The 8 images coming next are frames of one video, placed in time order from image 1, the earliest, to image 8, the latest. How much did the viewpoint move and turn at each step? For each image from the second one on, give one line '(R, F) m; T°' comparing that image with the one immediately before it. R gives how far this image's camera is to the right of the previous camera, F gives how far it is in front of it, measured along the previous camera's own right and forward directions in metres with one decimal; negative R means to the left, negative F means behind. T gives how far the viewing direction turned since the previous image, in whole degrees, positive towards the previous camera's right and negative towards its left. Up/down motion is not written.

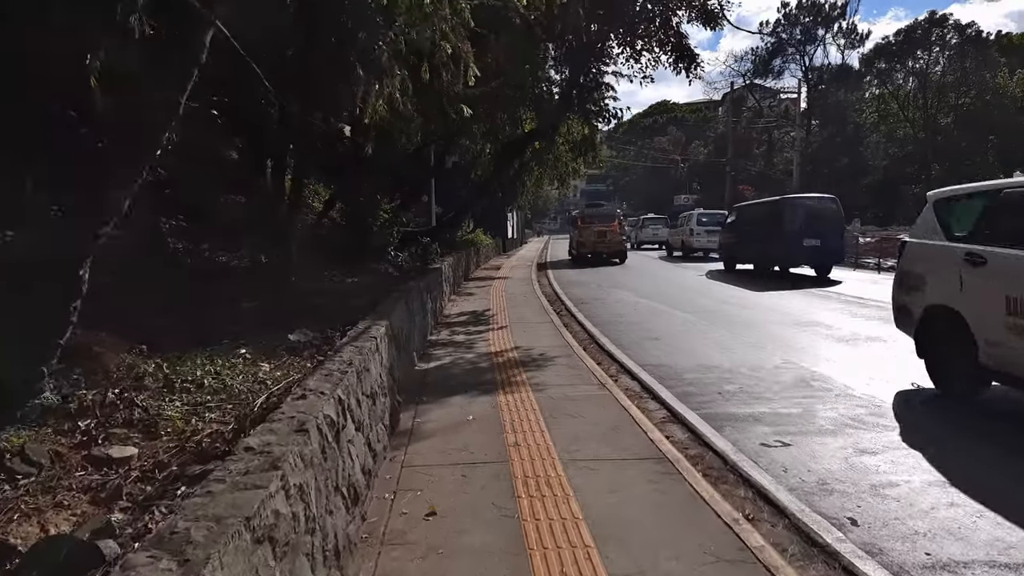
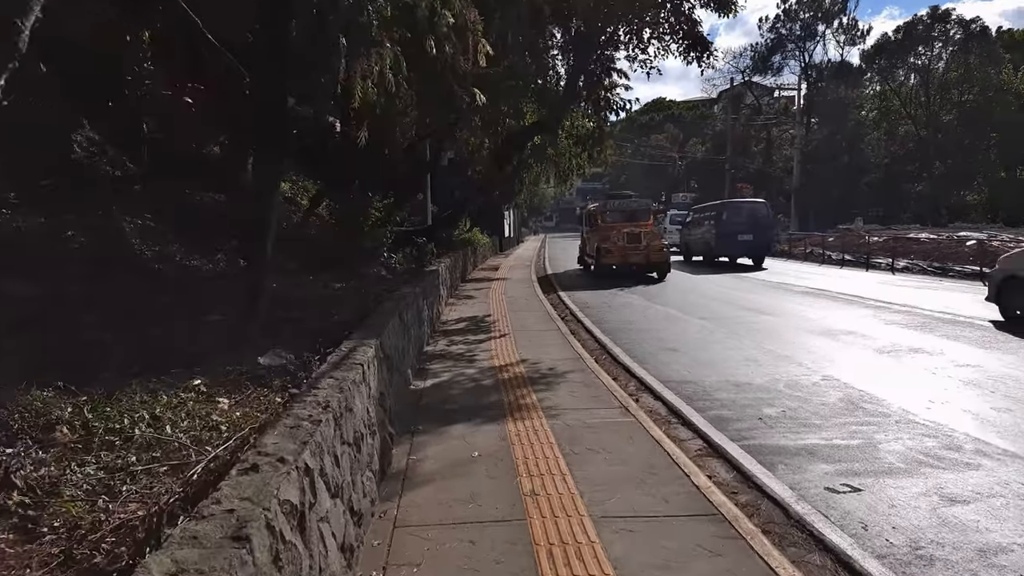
(-0.1, +1.0) m; 0°
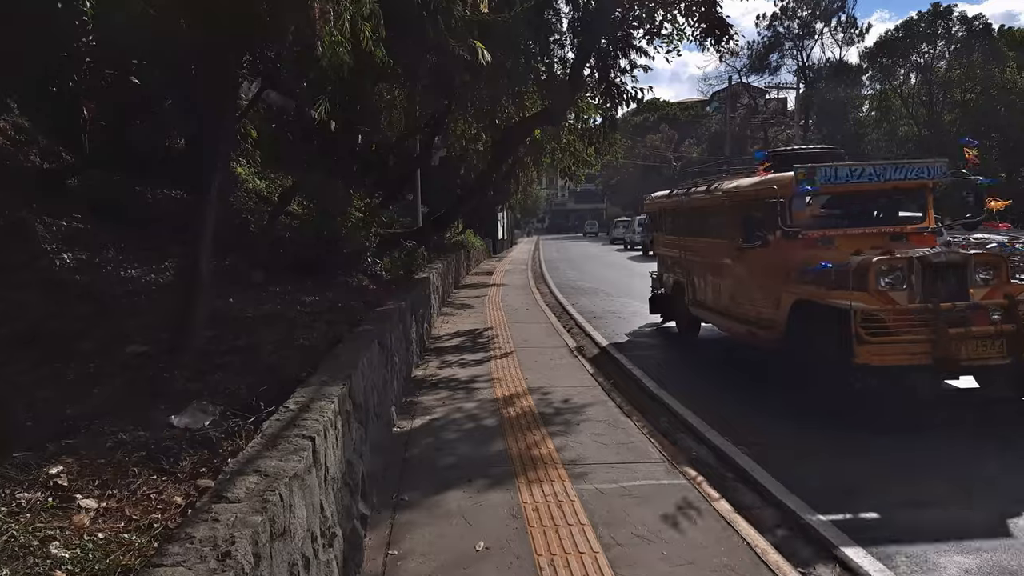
(-0.1, +1.5) m; +1°
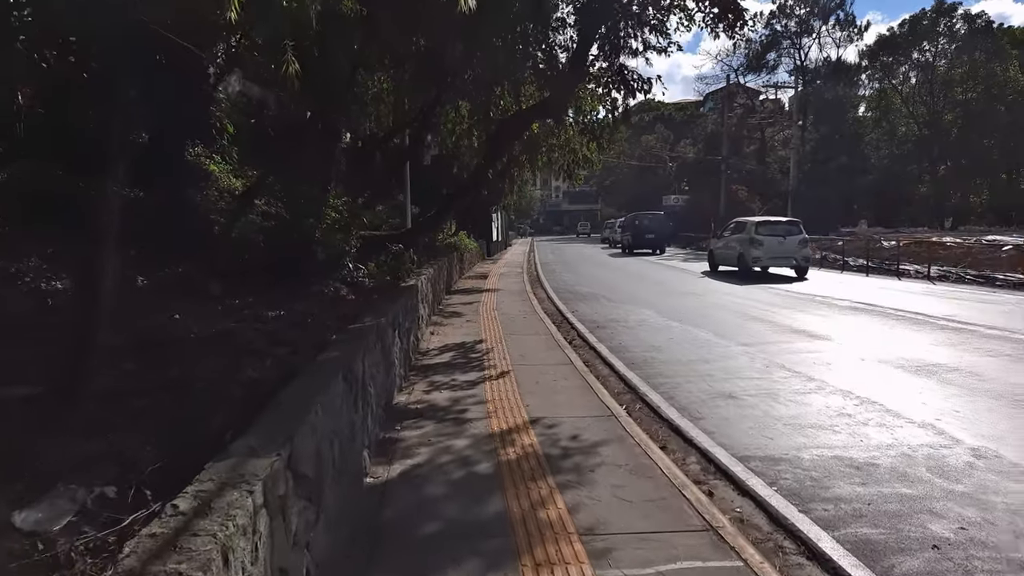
(0.0, +1.1) m; 0°
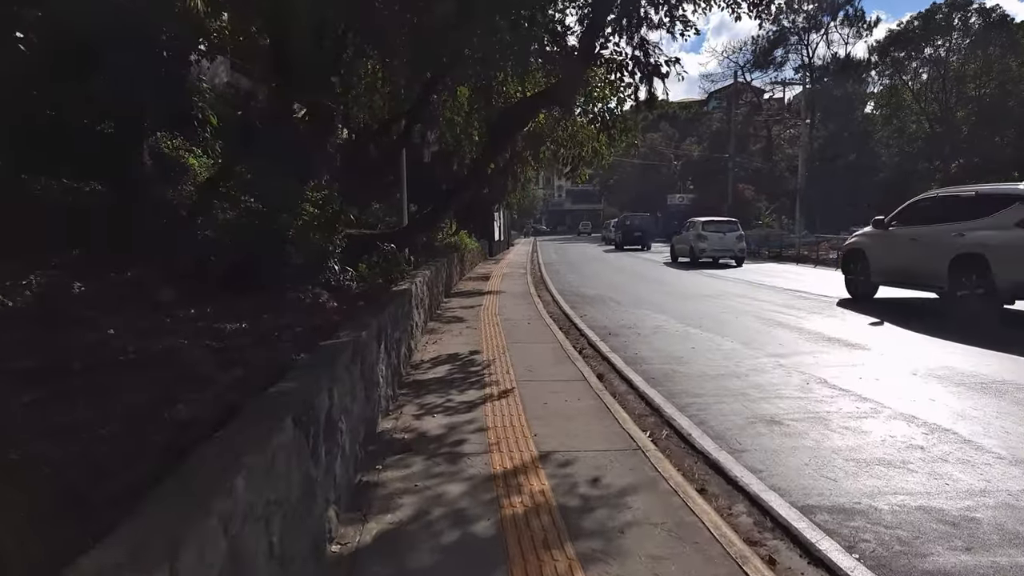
(0.0, +1.1) m; 0°
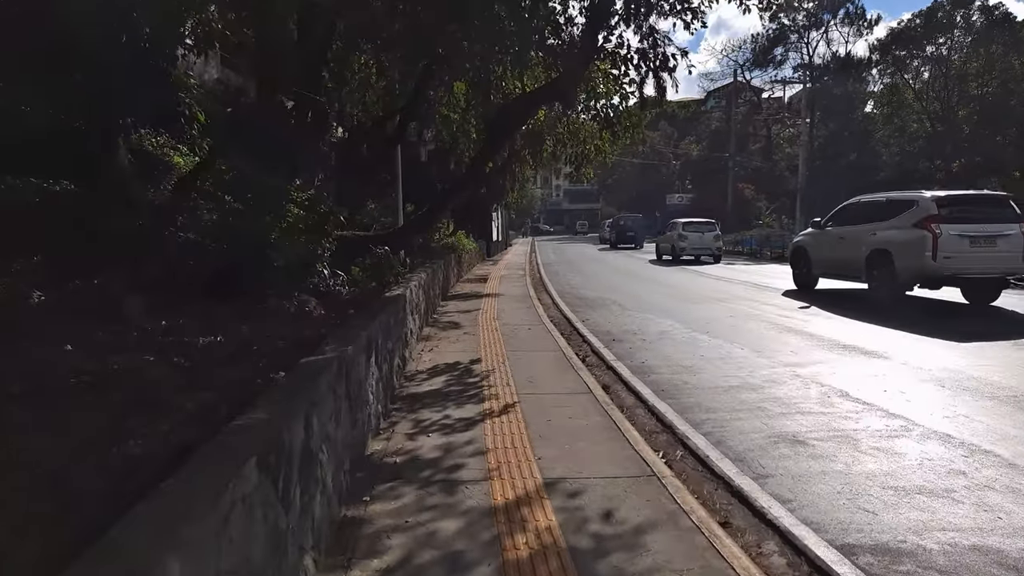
(0.0, +0.5) m; 0°
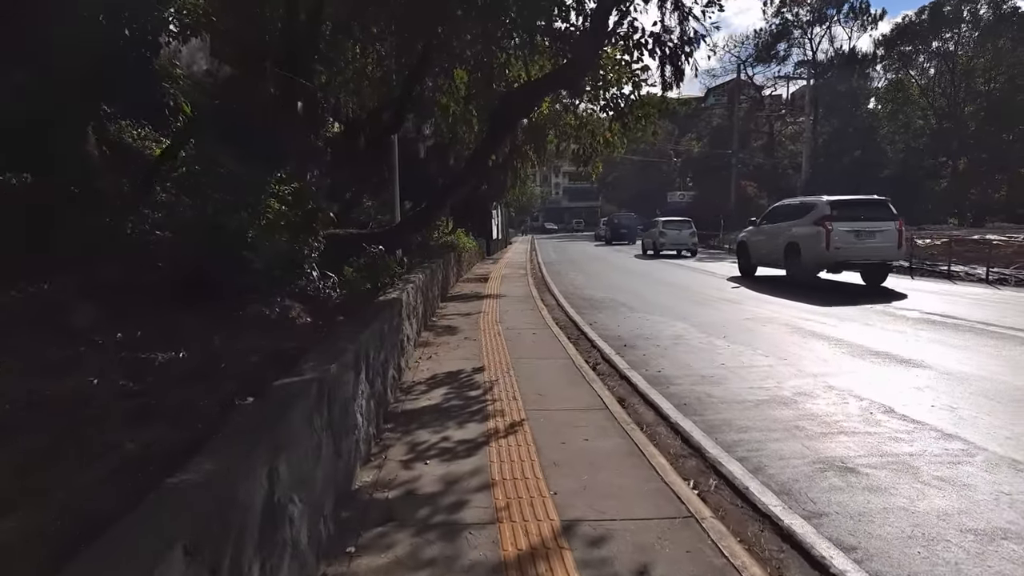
(-0.1, +0.7) m; 0°
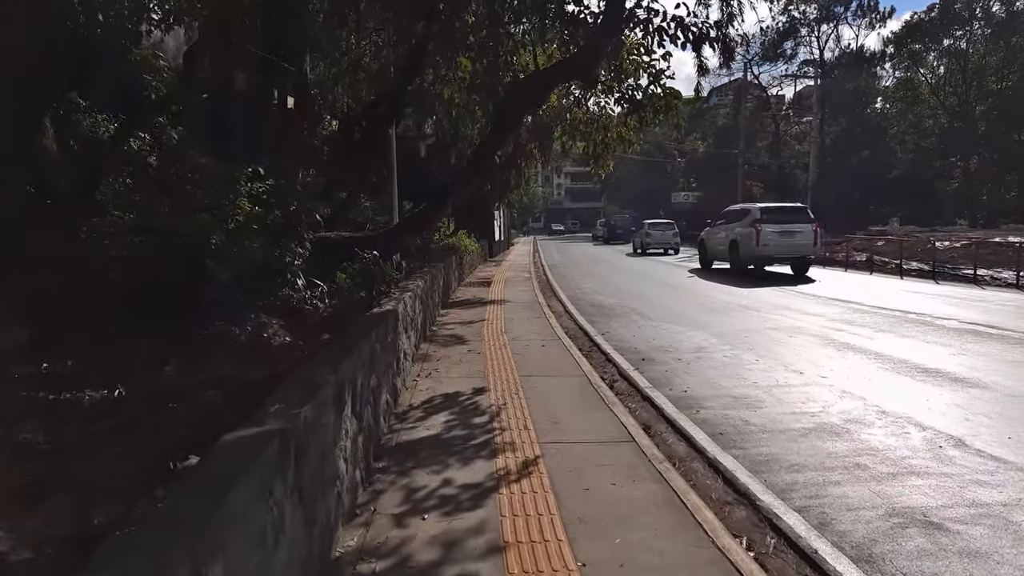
(-0.1, +0.9) m; 0°
